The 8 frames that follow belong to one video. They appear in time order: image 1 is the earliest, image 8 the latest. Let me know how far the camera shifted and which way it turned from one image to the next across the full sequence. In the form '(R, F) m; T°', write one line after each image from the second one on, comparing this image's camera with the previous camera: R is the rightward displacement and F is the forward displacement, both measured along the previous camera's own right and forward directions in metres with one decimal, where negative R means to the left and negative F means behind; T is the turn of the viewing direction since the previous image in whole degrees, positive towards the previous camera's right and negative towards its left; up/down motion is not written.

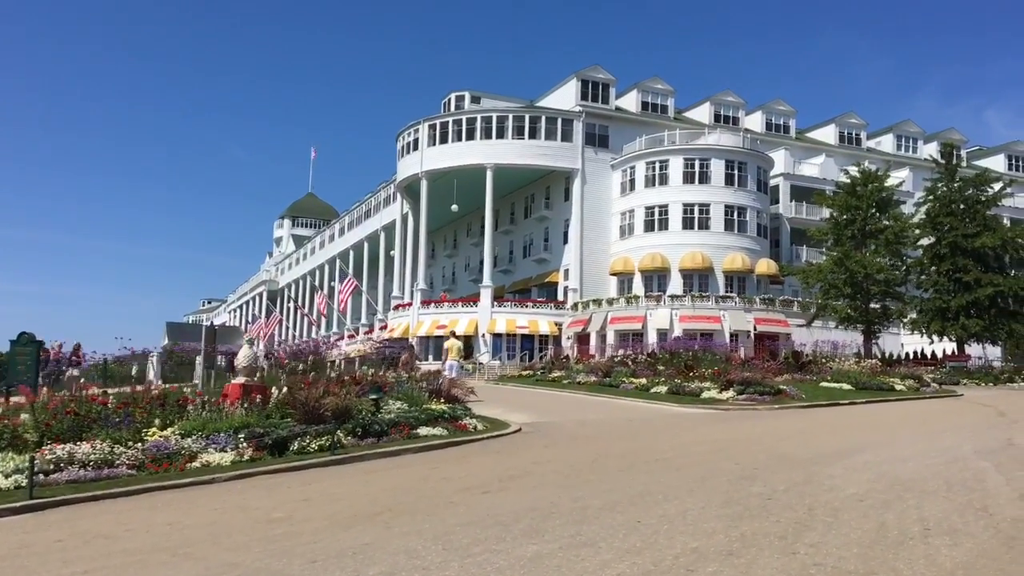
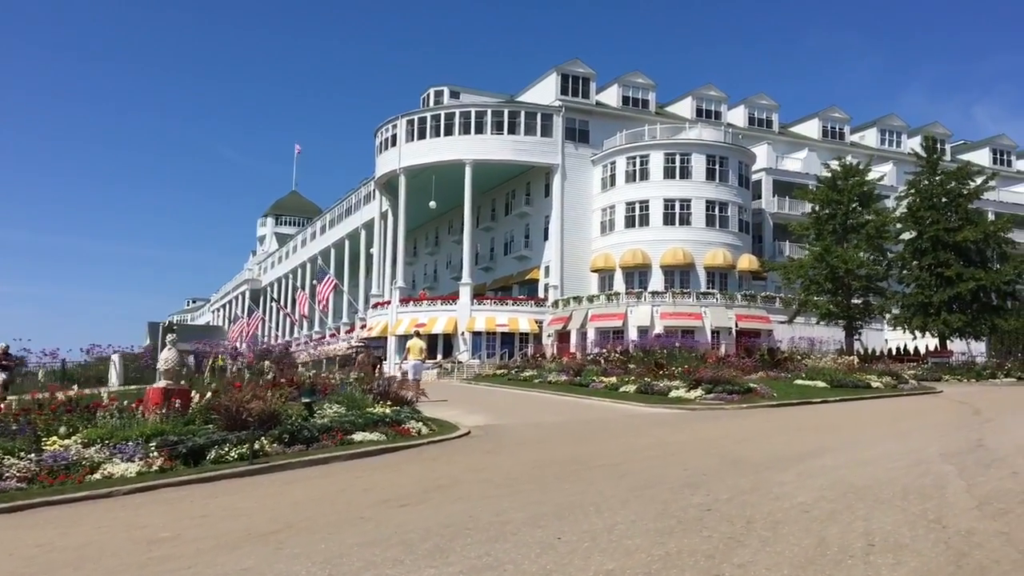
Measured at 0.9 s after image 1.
(+0.8, +0.8) m; +1°
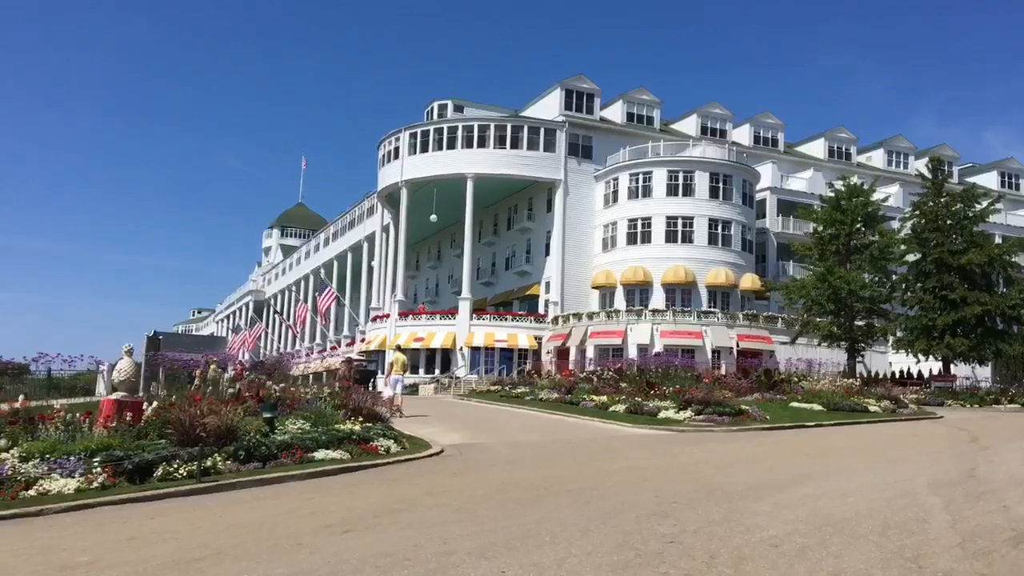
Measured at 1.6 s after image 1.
(+0.5, +0.6) m; 0°
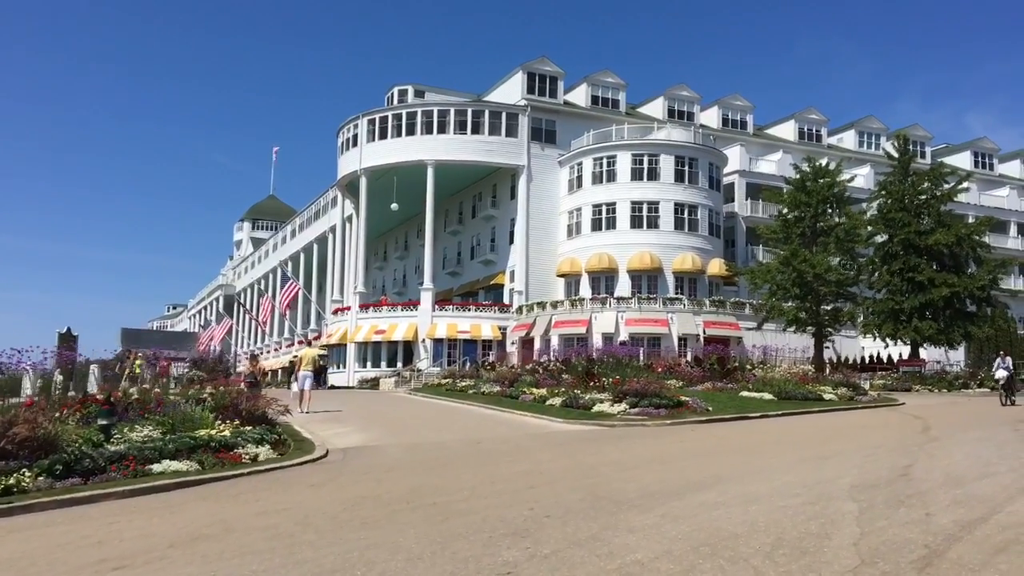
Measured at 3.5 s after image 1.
(+1.5, +1.6) m; +1°
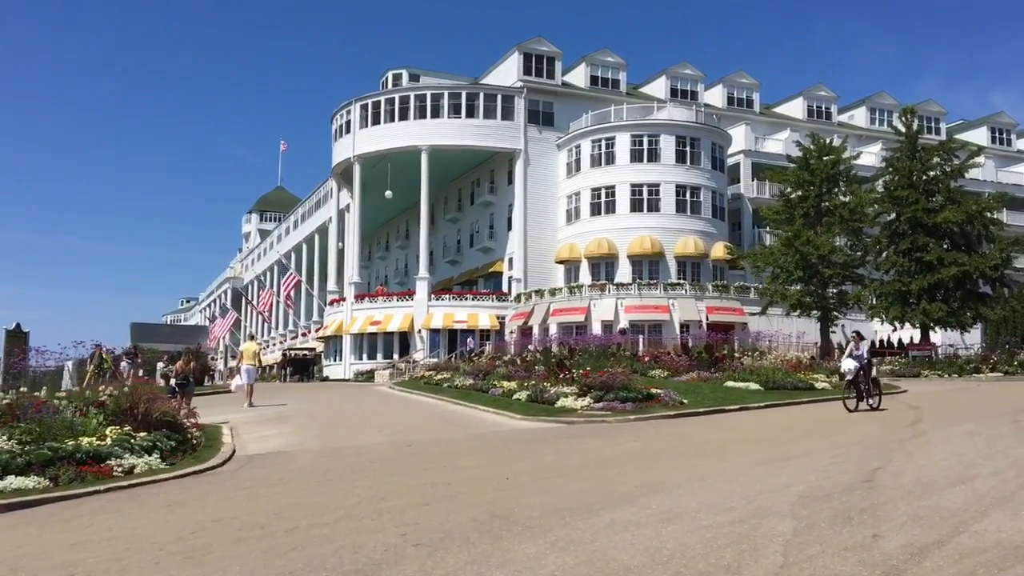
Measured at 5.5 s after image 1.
(+1.5, +1.6) m; -1°
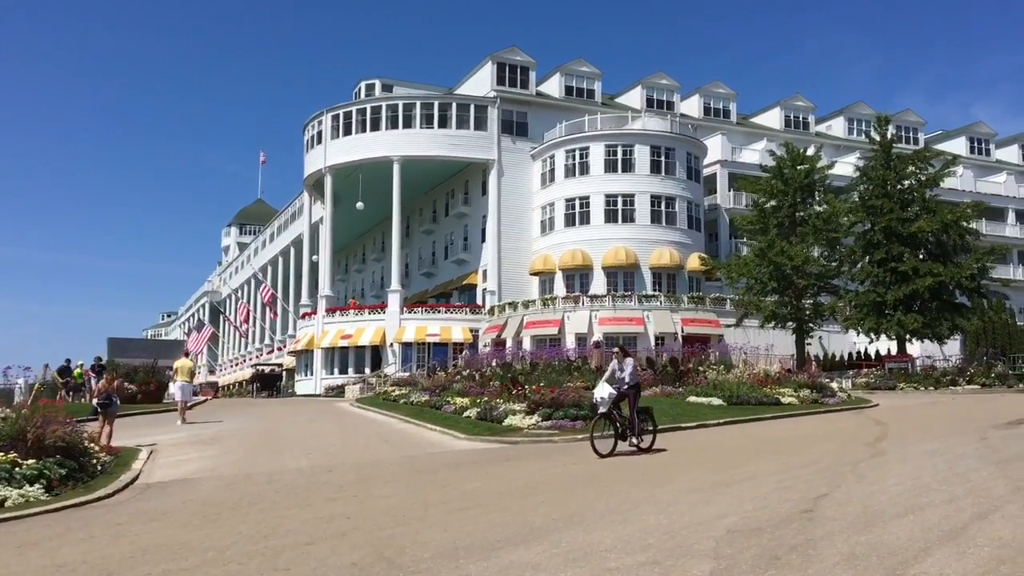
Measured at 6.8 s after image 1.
(+0.9, +1.0) m; +1°
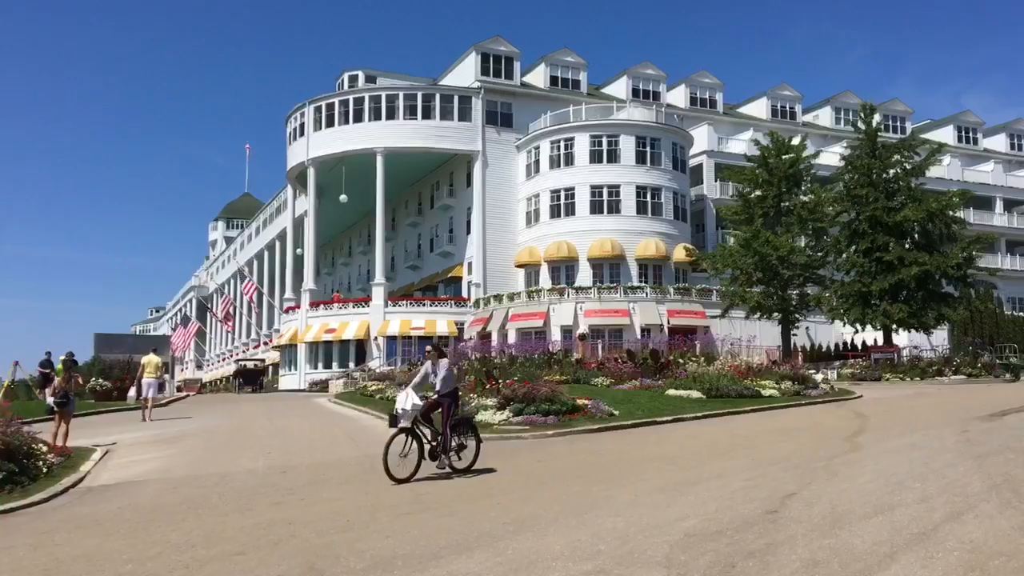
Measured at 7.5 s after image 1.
(+0.5, +0.5) m; 0°
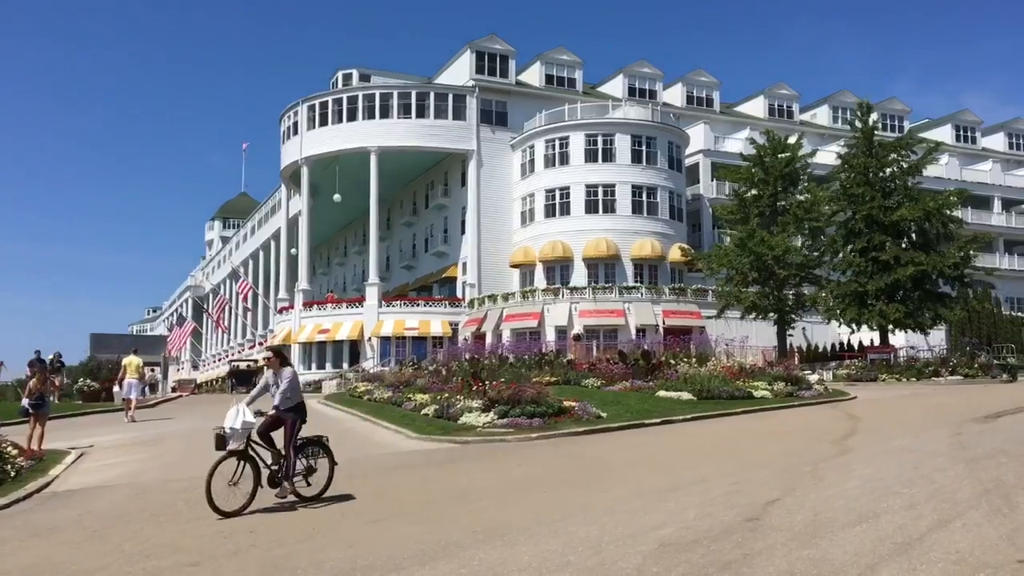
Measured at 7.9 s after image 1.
(+0.3, +0.3) m; 0°
